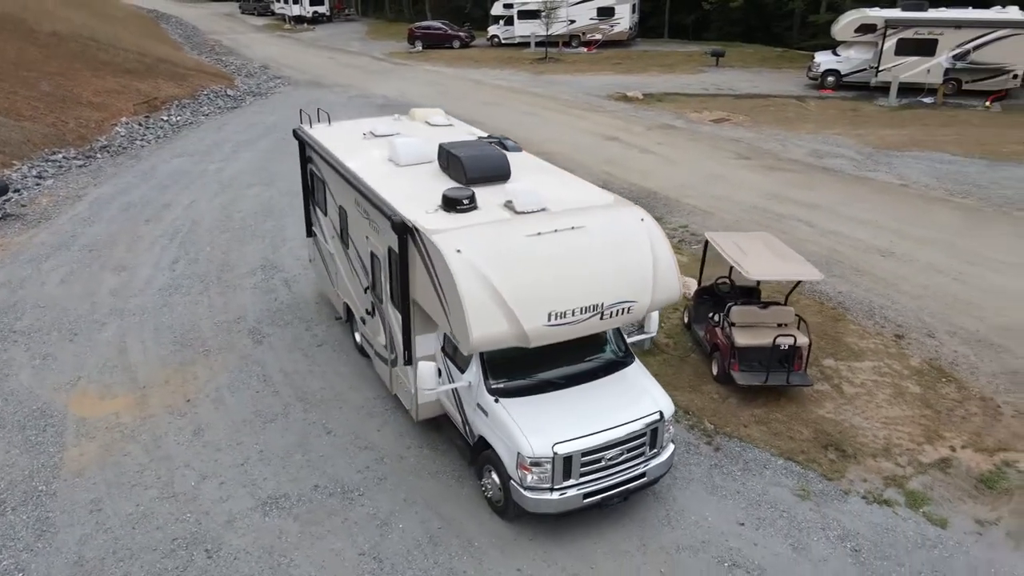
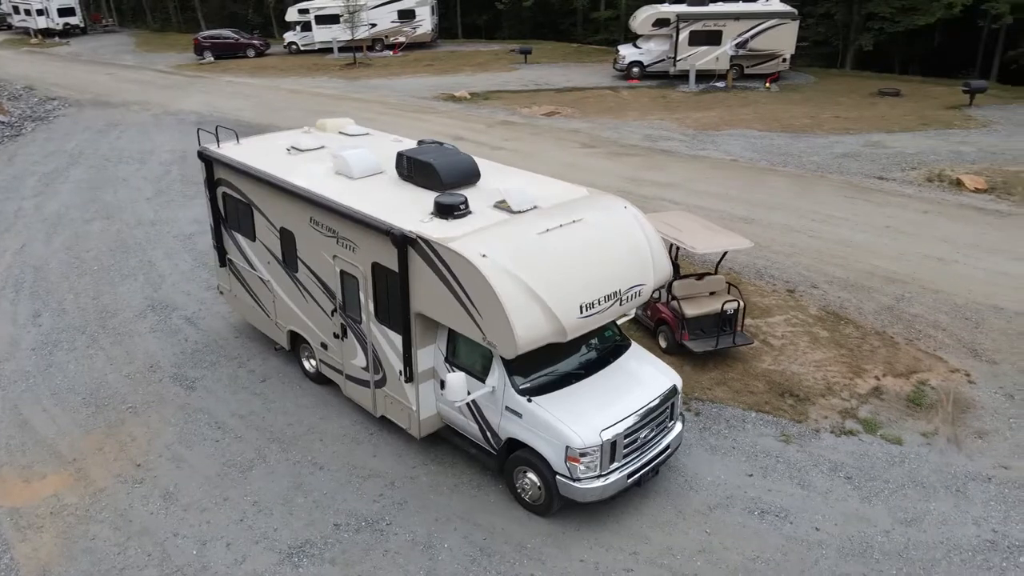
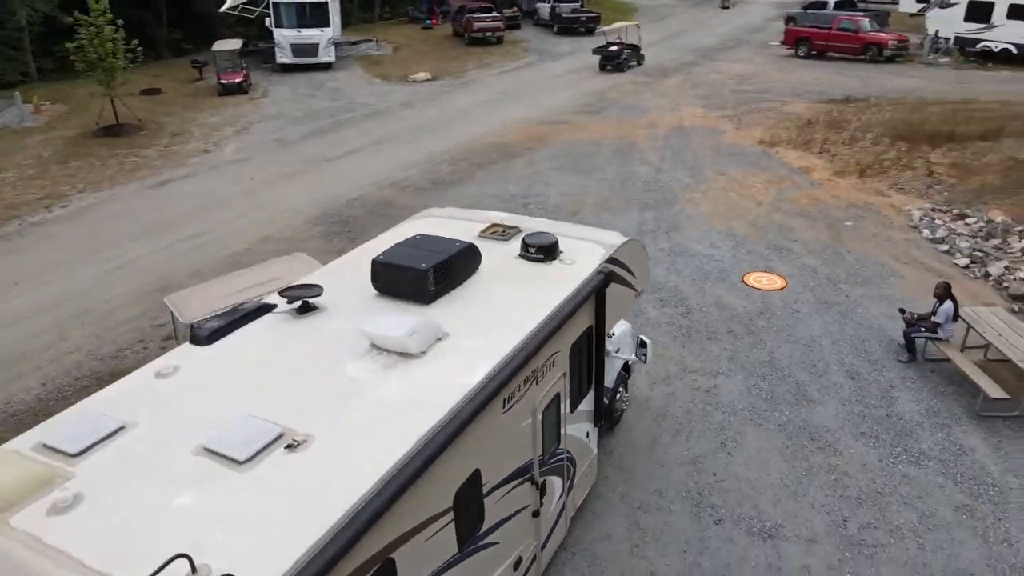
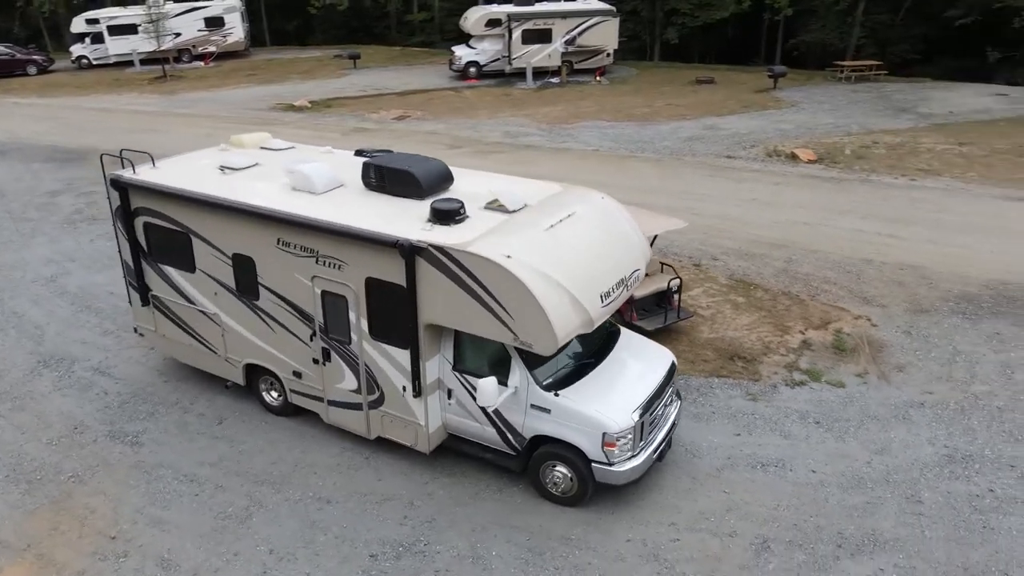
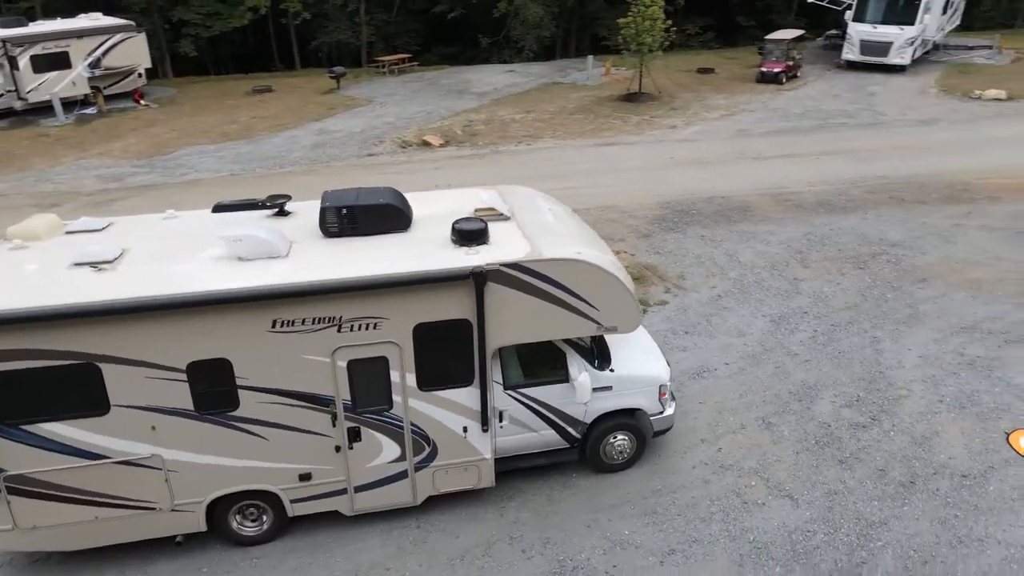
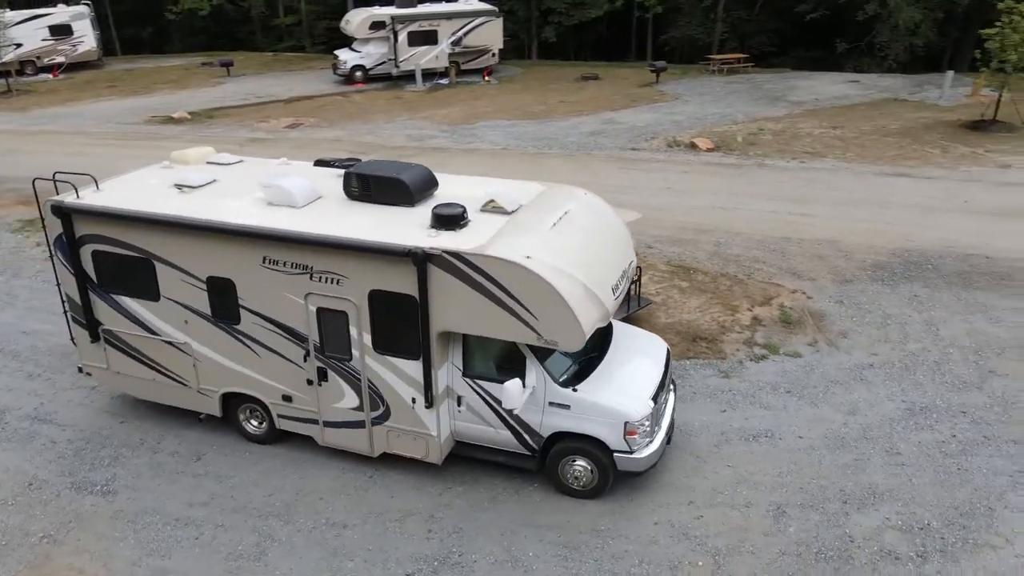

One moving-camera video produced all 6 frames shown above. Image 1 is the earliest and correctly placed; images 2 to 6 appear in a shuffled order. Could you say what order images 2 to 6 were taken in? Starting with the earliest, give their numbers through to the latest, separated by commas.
2, 4, 6, 5, 3
